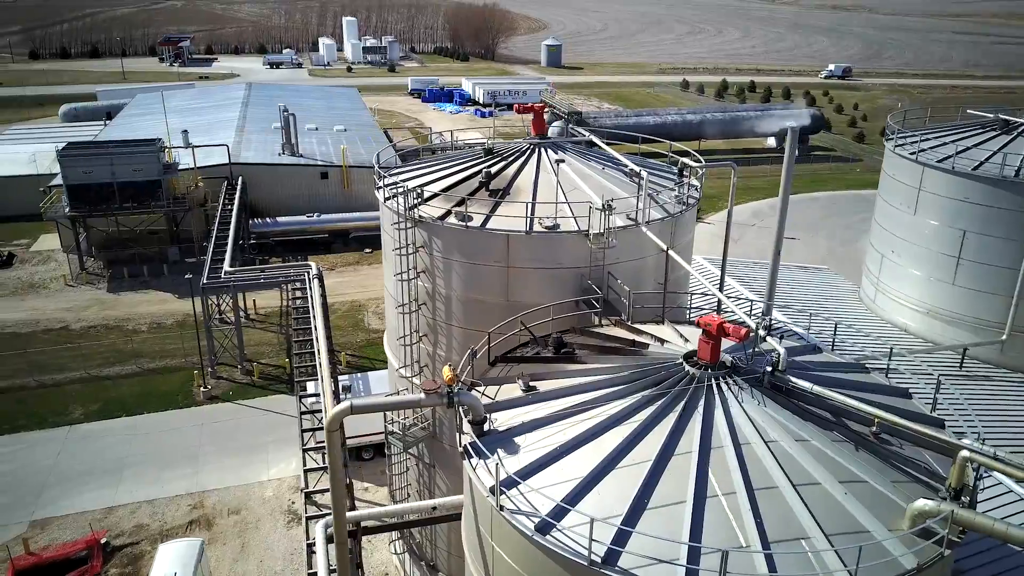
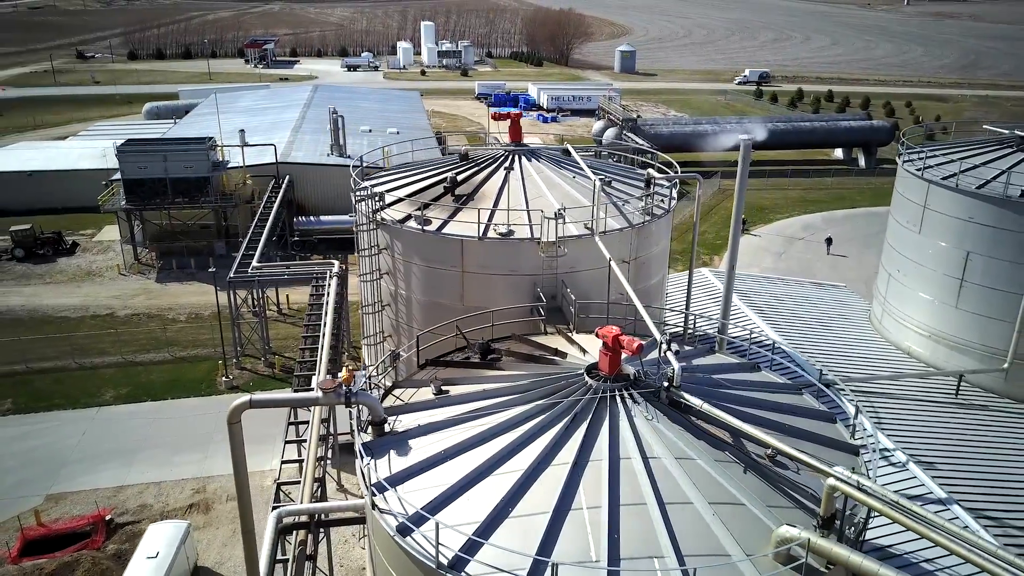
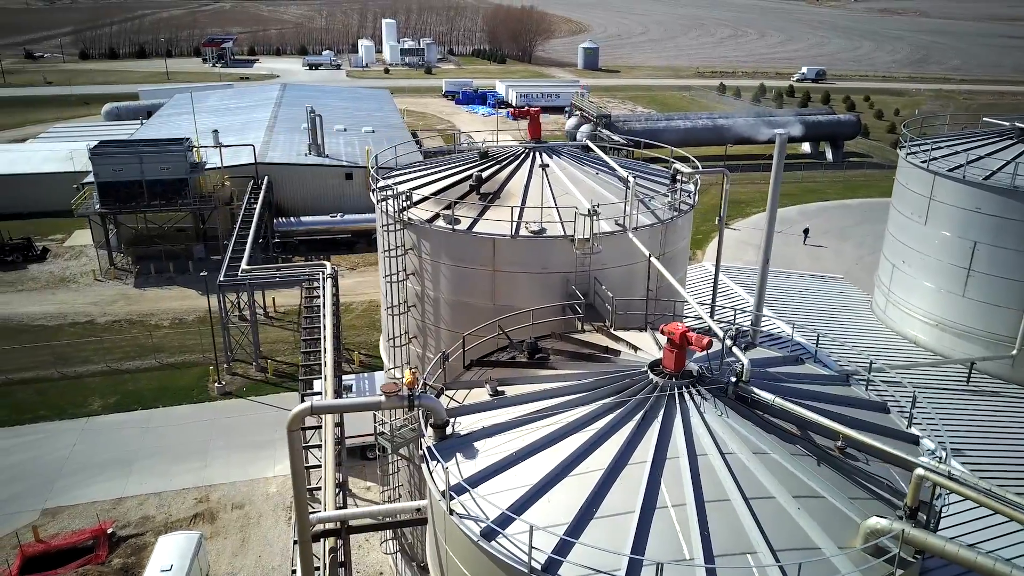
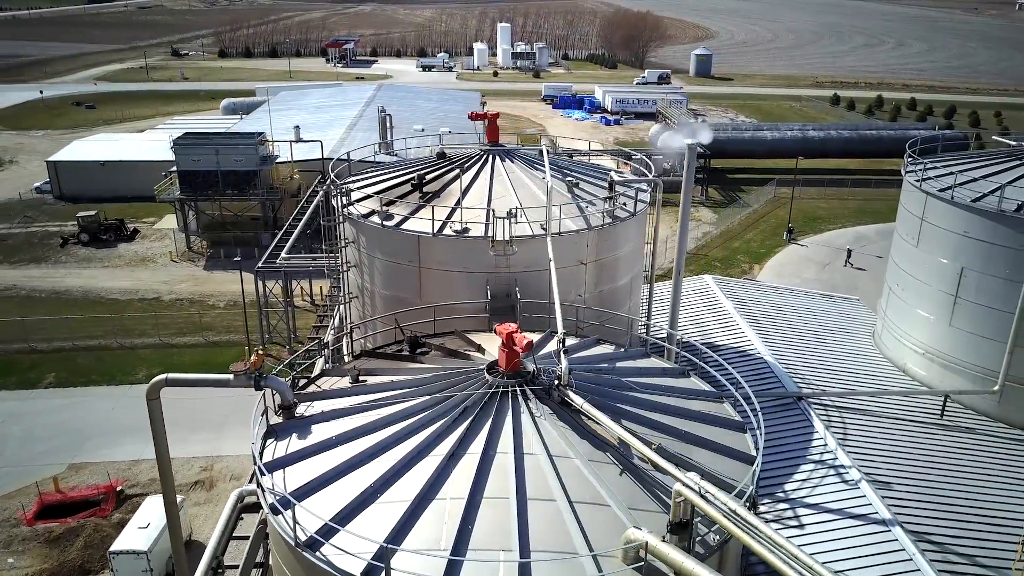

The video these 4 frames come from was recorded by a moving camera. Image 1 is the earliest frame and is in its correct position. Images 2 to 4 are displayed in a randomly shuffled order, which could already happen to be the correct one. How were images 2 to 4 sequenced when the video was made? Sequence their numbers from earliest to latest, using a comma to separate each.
3, 2, 4
